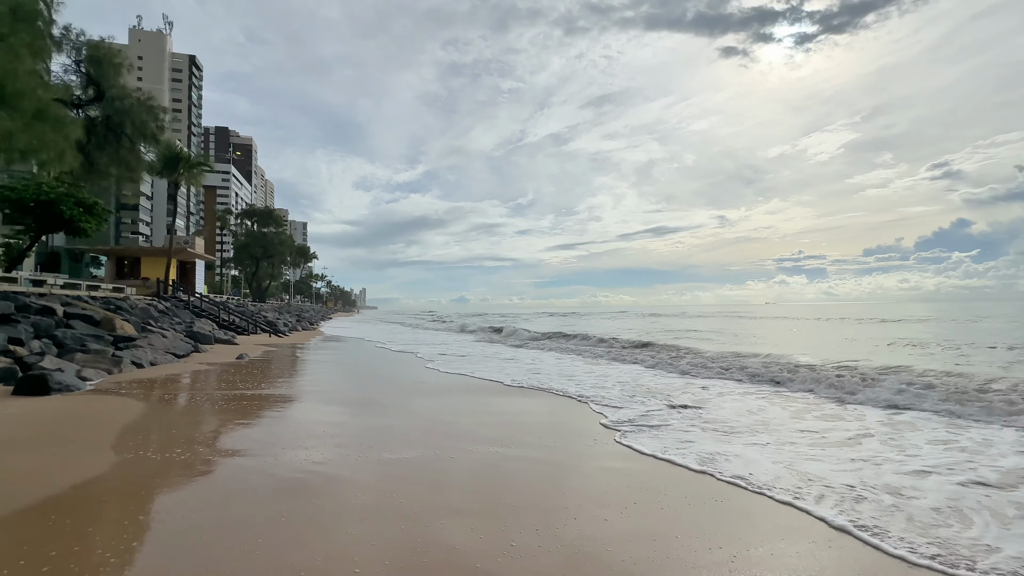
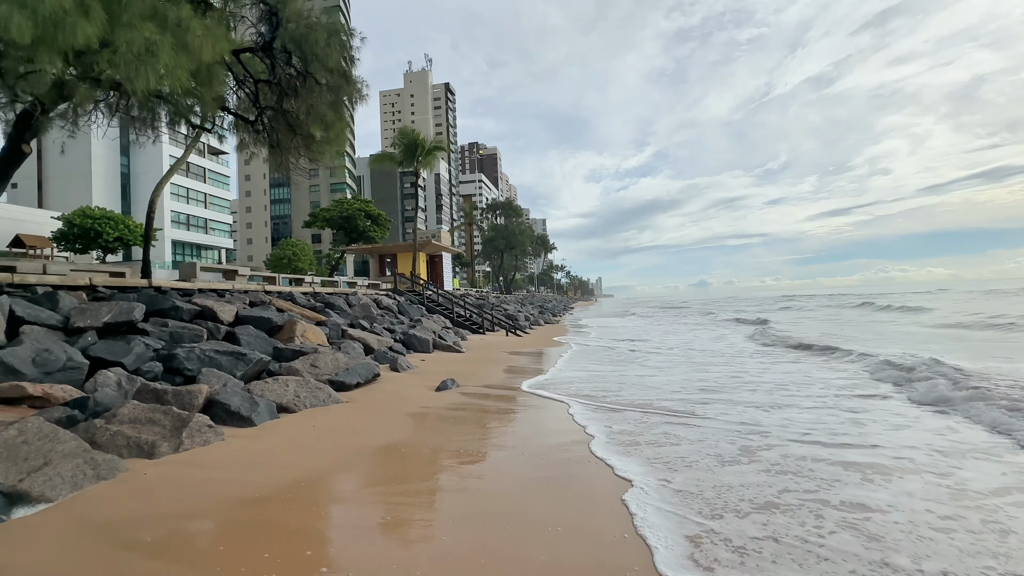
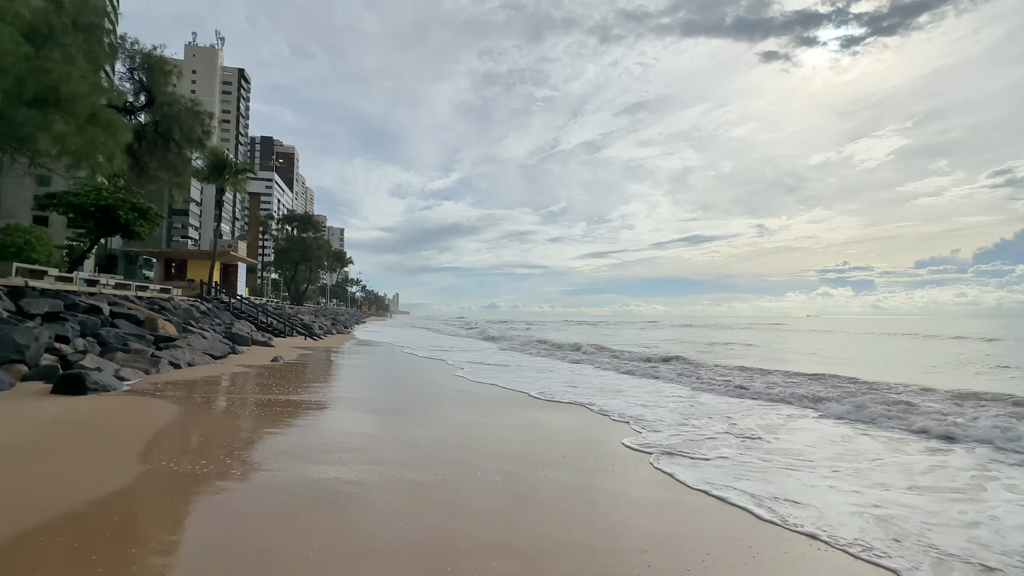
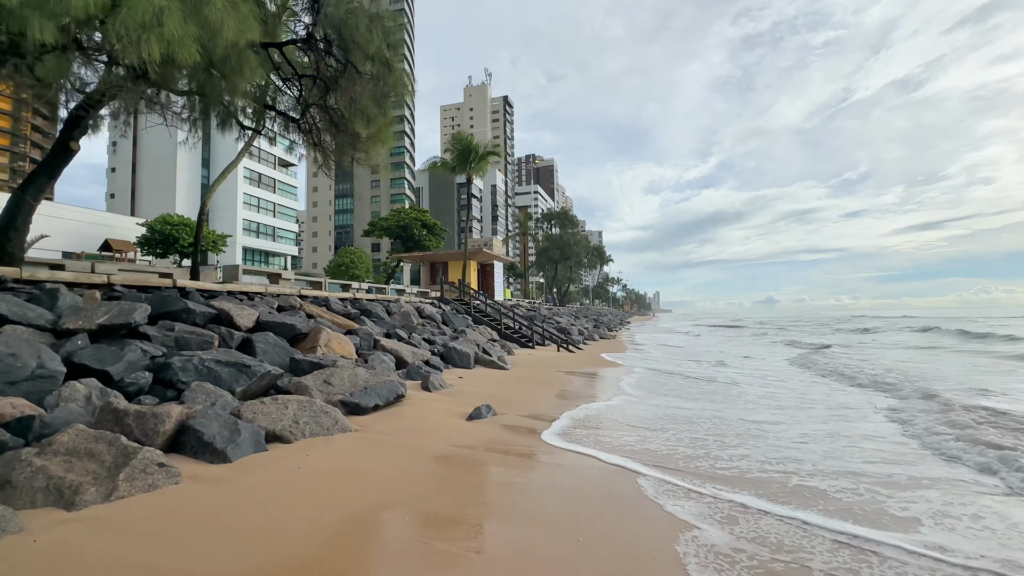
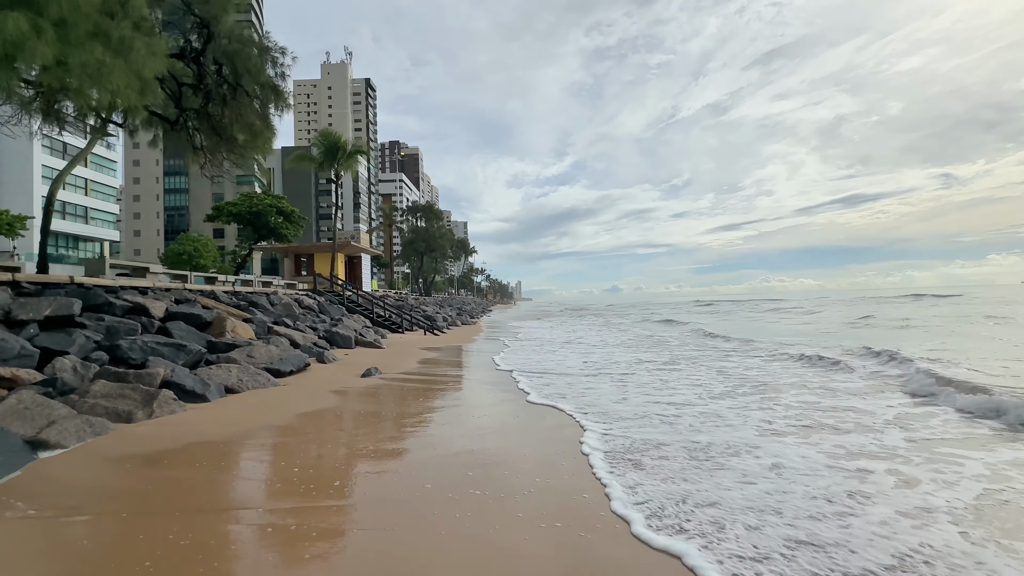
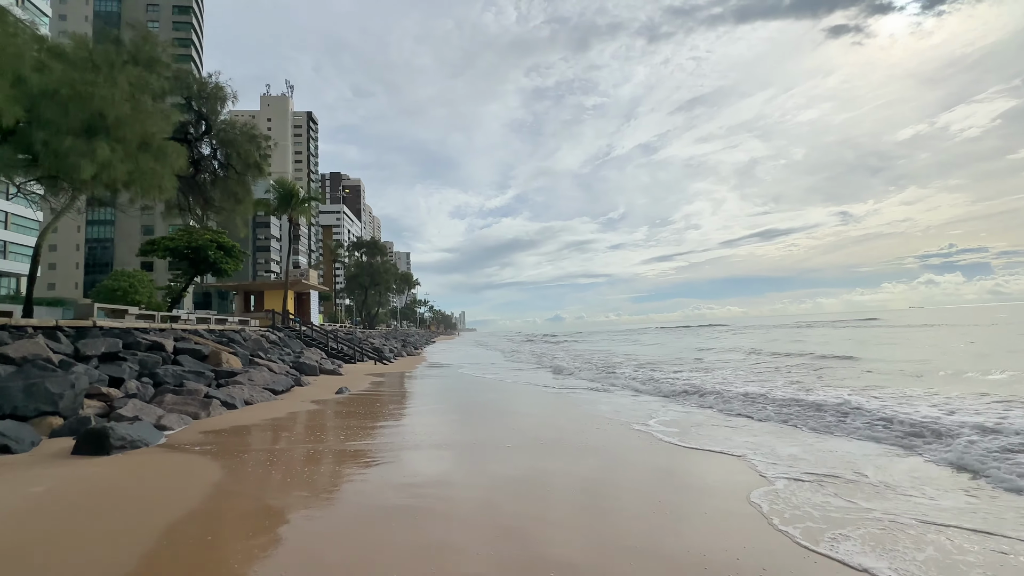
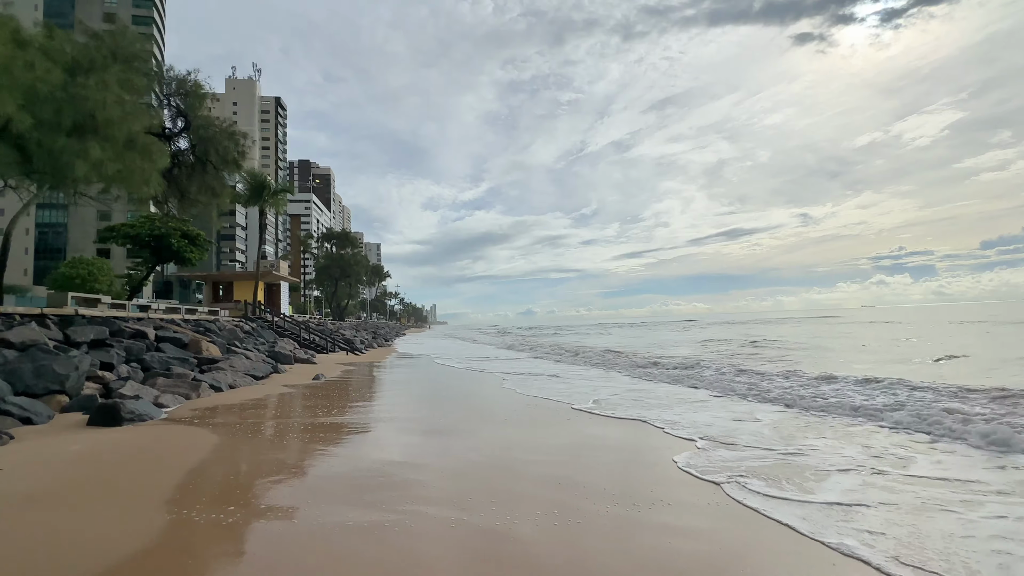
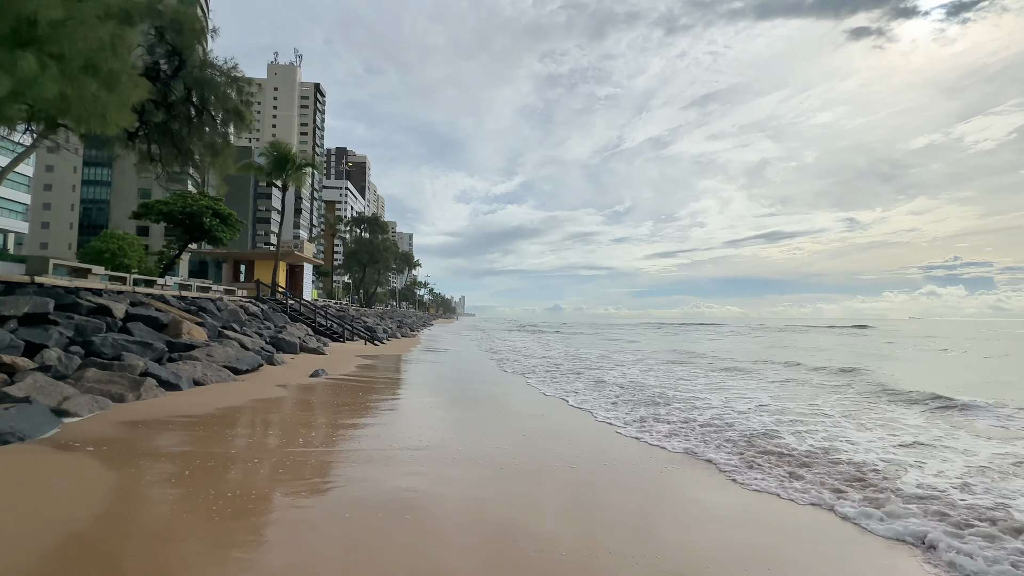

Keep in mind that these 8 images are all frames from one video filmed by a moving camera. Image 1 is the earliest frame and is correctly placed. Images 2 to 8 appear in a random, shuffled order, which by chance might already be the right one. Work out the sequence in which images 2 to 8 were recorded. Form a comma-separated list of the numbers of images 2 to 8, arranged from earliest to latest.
3, 7, 6, 8, 5, 2, 4
